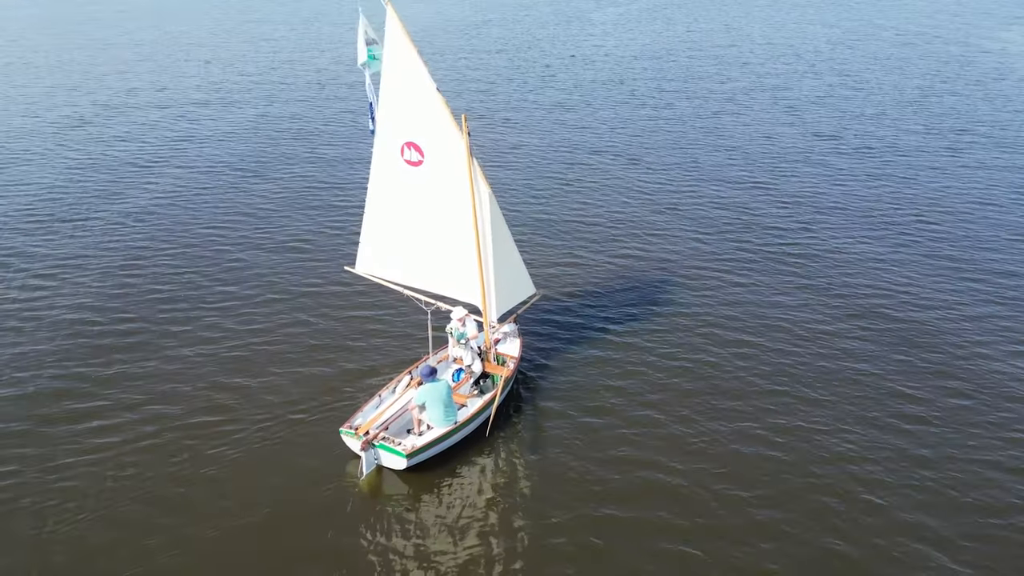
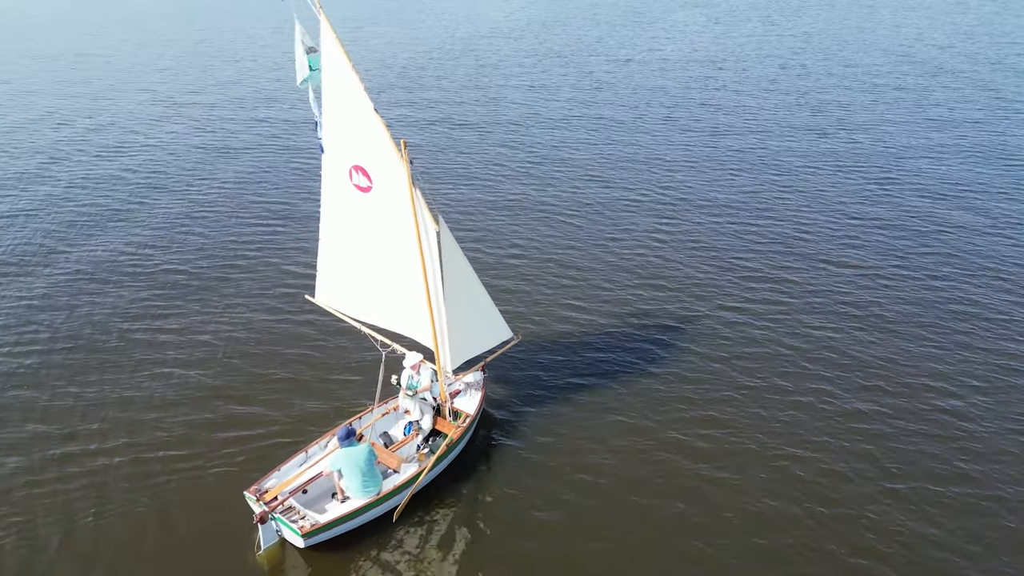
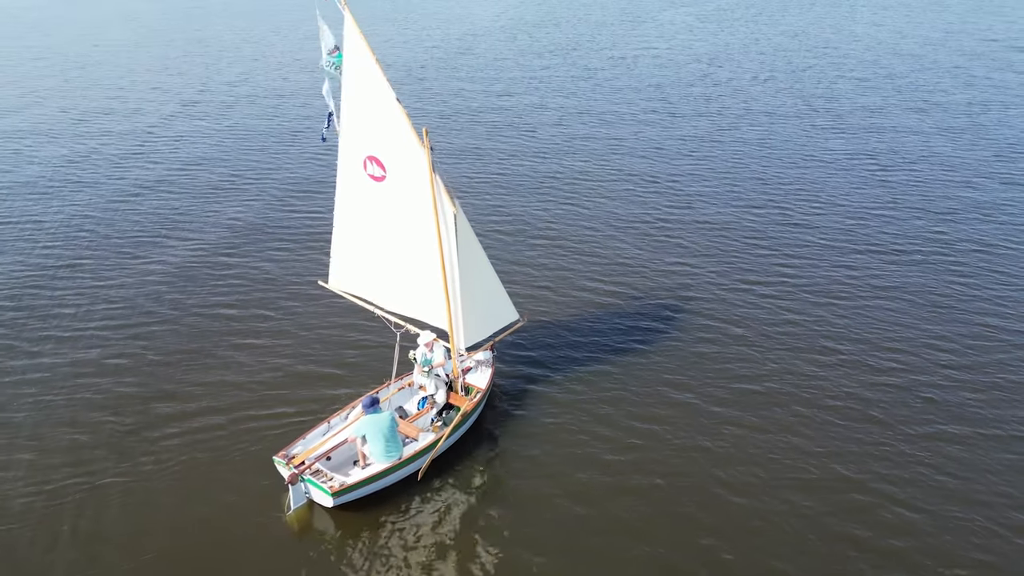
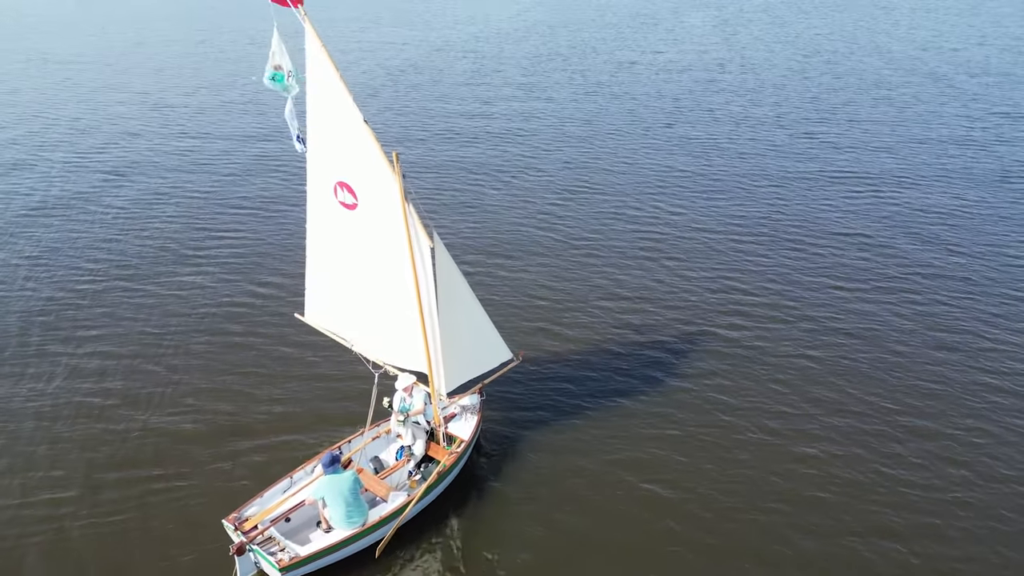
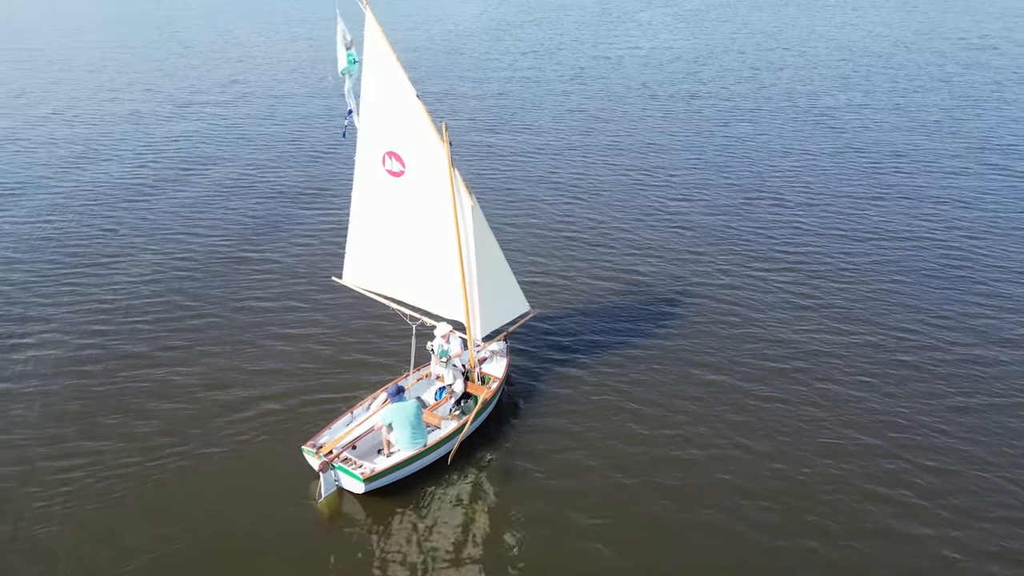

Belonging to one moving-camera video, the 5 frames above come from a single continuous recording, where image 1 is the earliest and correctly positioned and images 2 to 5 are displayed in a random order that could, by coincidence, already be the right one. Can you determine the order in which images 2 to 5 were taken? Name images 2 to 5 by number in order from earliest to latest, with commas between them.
5, 3, 2, 4
